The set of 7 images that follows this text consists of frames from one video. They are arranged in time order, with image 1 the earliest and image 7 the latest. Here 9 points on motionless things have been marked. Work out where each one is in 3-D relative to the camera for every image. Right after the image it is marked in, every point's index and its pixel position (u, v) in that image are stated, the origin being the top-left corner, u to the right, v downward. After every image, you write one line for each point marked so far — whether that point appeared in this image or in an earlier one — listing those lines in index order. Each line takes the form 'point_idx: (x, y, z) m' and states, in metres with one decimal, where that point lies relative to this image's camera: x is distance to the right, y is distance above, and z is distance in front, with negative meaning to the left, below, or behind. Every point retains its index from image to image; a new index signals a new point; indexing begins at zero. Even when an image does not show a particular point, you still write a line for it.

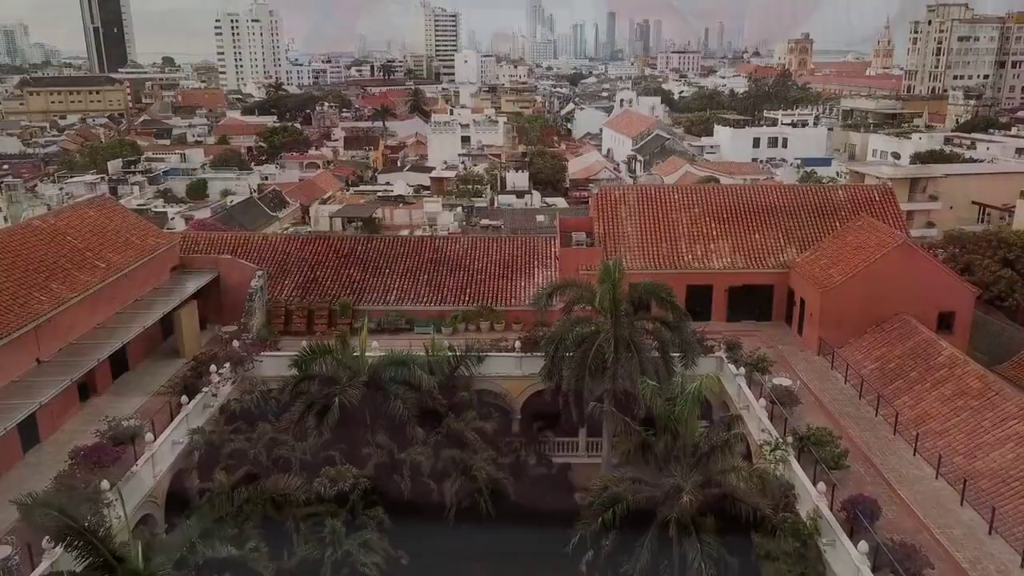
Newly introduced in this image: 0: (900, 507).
0: (+9.0, -5.0, +19.4) m
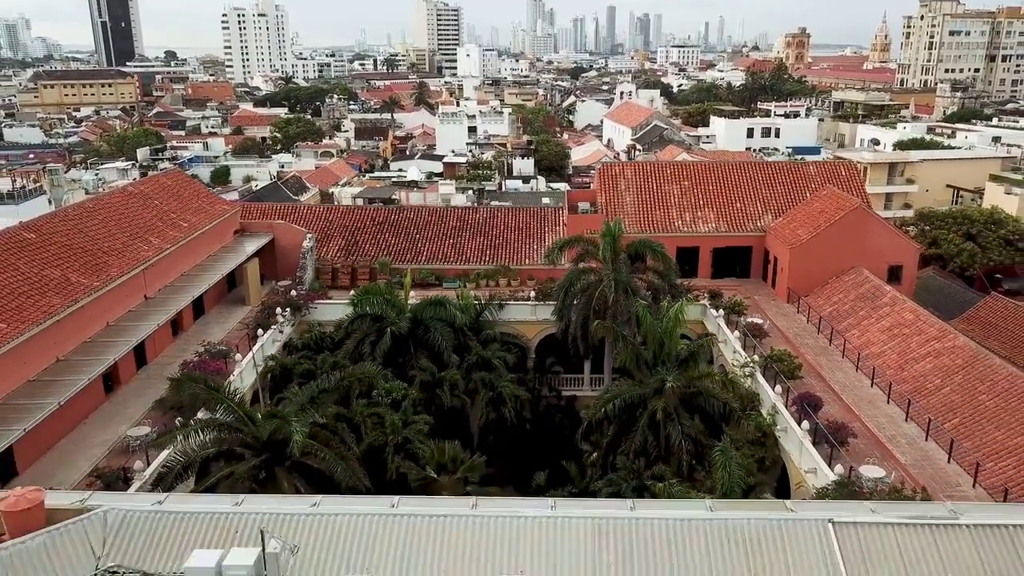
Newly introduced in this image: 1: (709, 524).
0: (+9.6, -3.4, +24.6) m
1: (+3.2, -3.8, +13.6) m
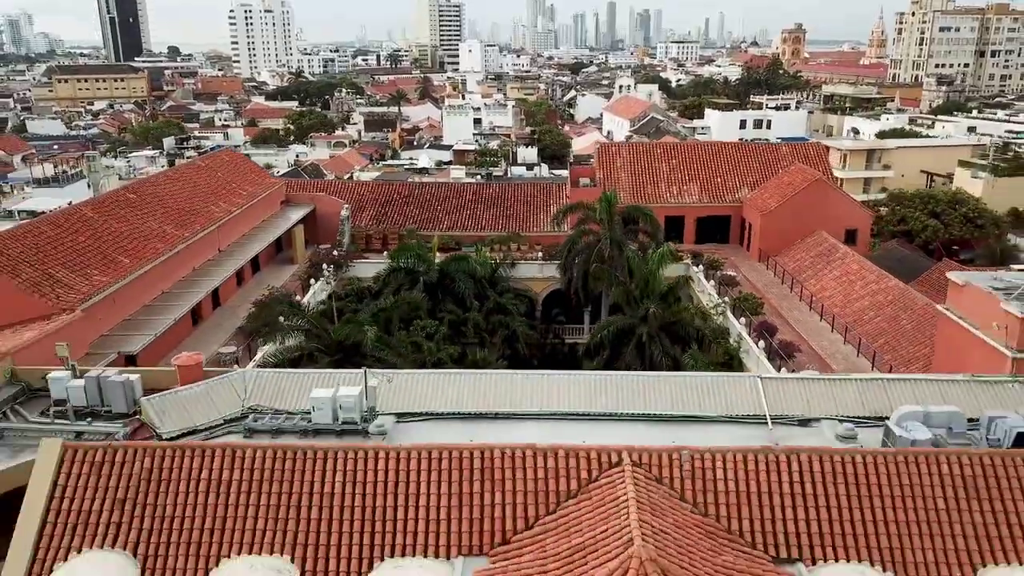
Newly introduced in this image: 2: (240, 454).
0: (+10.1, -1.6, +30.1) m
1: (+3.7, -2.0, +19.2) m
2: (-4.9, -2.9, +15.1) m
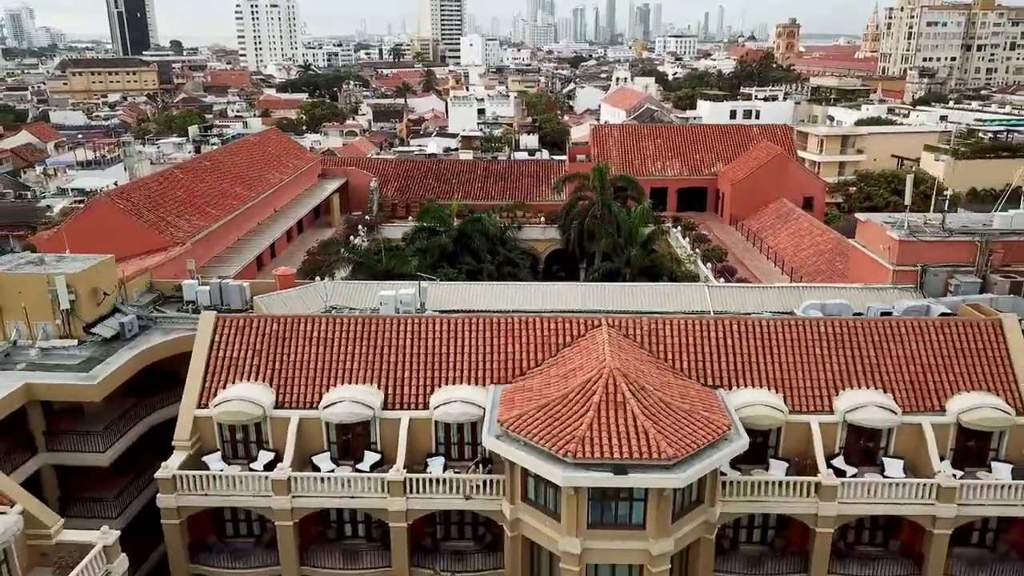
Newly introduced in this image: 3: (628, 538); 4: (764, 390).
0: (+10.5, +0.5, +36.7) m
1: (+4.1, +0.1, +25.8) m
2: (-4.6, -0.9, +21.7) m
3: (+2.4, -5.2, +17.2) m
4: (+6.0, -2.4, +19.7) m
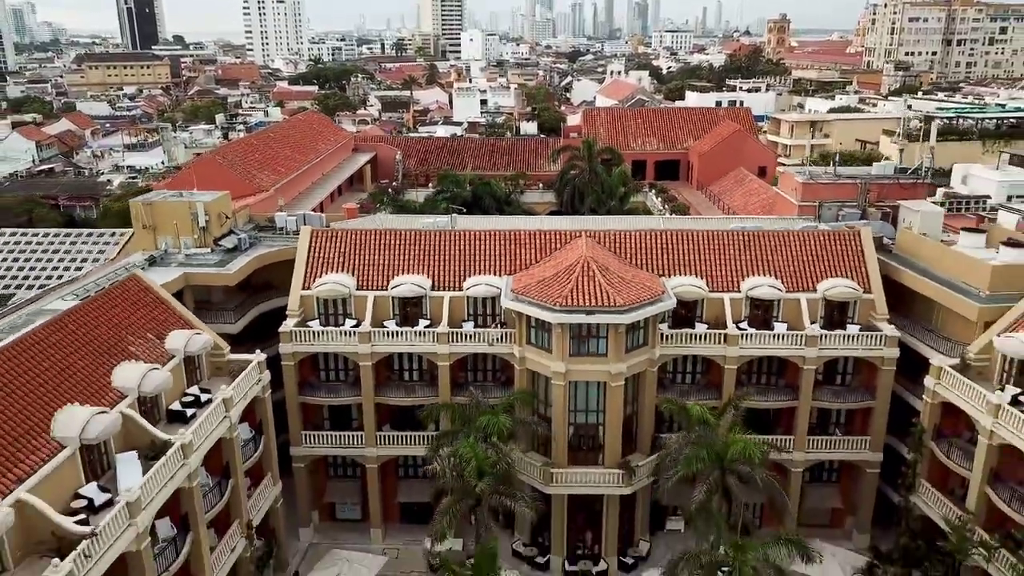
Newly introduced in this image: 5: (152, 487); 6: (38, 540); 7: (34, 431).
0: (+10.7, +3.5, +45.8) m
1: (+4.4, +2.9, +34.9) m
2: (-4.3, +2.0, +30.8) m
3: (+2.7, -2.4, +26.3) m
4: (+6.2, +0.4, +28.8) m
5: (-8.2, -4.5, +19.2) m
6: (-9.6, -5.1, +17.0) m
7: (-10.5, -3.2, +18.4) m
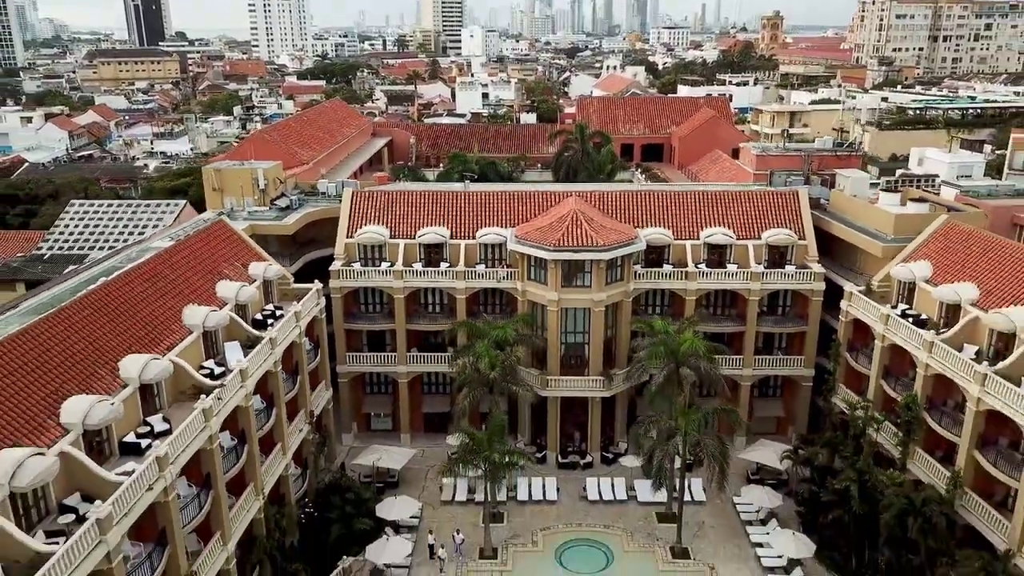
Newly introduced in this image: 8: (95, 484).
0: (+10.8, +5.7, +52.8) m
1: (+4.5, +5.2, +41.8) m
2: (-4.2, +4.2, +37.7) m
3: (+2.8, -0.2, +33.3) m
4: (+6.4, +2.6, +35.7) m
5: (-8.0, -2.4, +26.1) m
6: (-9.4, -2.9, +24.0) m
7: (-10.4, -1.0, +25.4) m
8: (-9.3, -4.4, +18.7) m
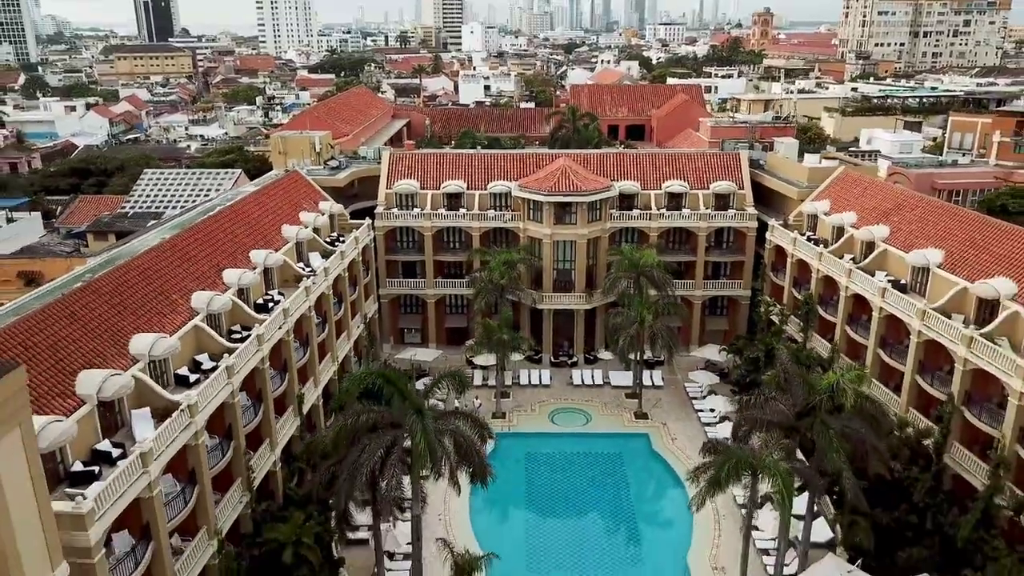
0: (+11.0, +9.2, +63.0) m
1: (+4.7, +8.5, +52.0) m
2: (-4.0, +7.5, +47.9) m
3: (+3.0, +3.1, +43.5) m
4: (+6.6, +5.9, +45.9) m
5: (-7.8, +0.9, +36.3) m
6: (-9.2, +0.3, +34.2) m
7: (-10.2, +2.3, +35.6) m
8: (-9.1, -1.1, +28.9) m
